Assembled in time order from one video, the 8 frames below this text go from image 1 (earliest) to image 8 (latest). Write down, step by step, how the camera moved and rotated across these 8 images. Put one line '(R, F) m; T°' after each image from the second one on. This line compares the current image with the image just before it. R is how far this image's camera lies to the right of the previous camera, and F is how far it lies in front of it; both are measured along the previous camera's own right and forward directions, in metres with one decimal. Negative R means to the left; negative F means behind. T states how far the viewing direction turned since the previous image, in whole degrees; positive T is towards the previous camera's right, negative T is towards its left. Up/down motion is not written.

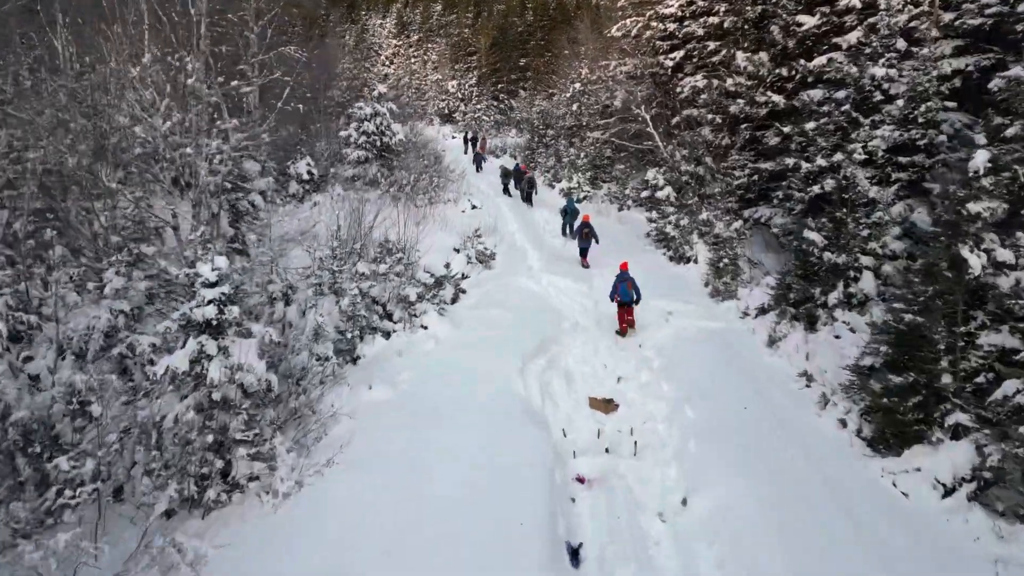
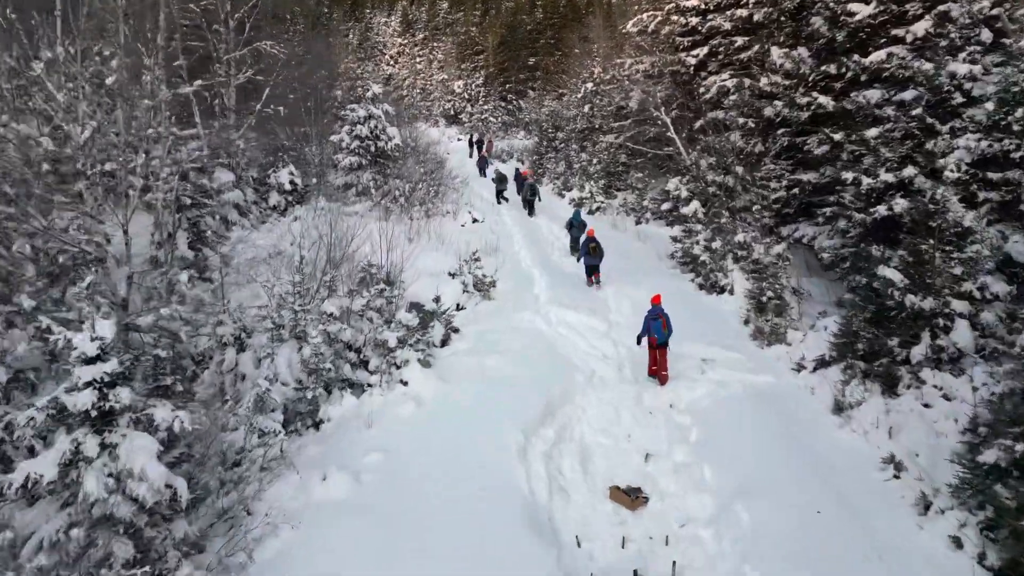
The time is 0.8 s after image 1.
(+0.1, +1.8) m; -1°
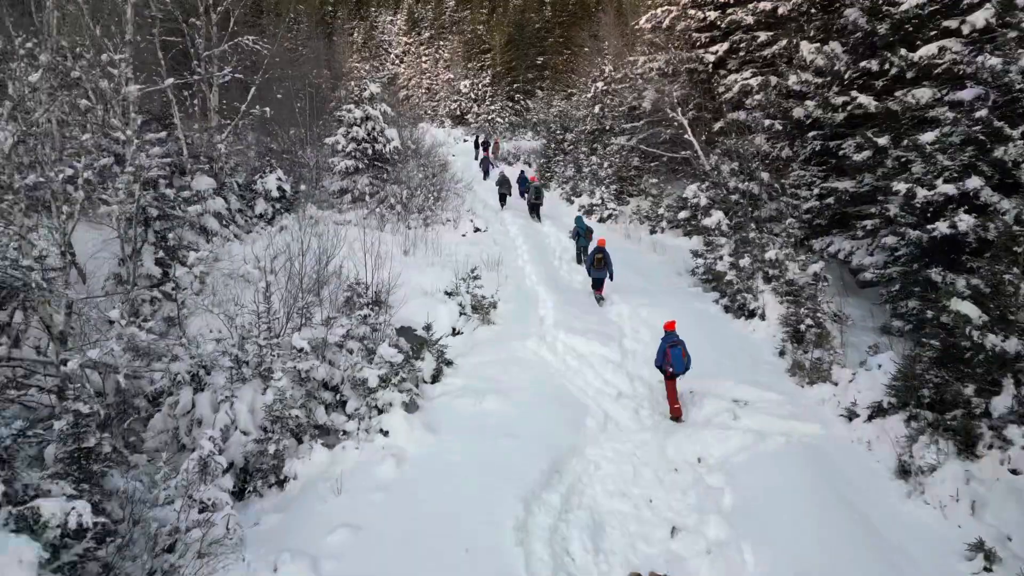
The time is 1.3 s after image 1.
(+0.1, +1.1) m; -1°
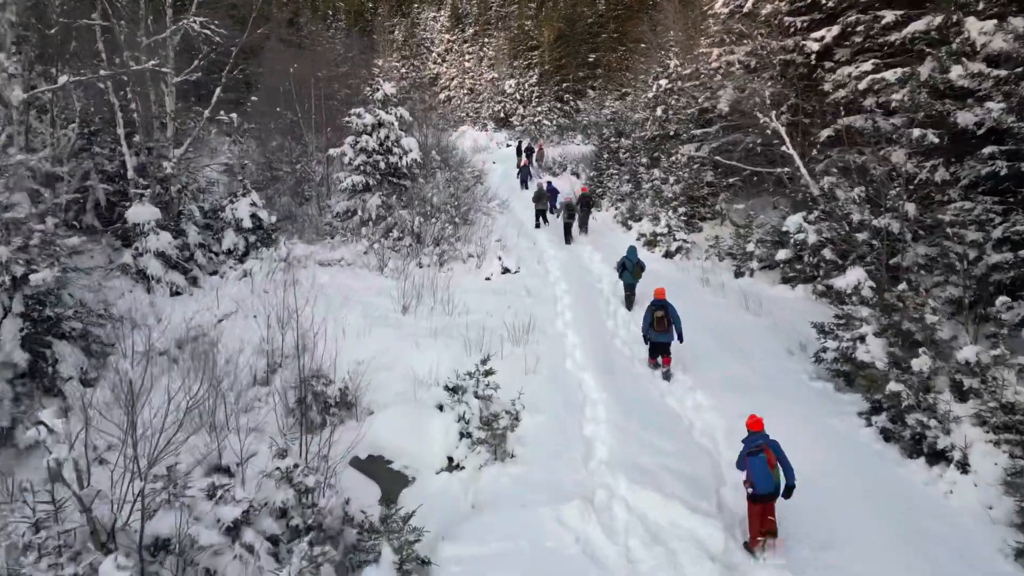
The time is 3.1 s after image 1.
(+0.1, +3.4) m; -4°
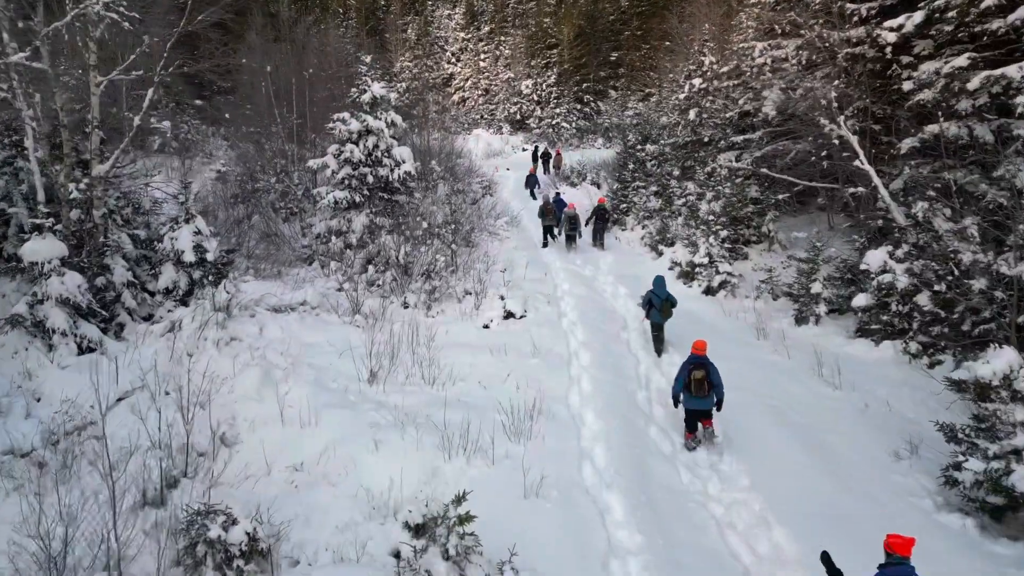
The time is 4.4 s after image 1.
(+0.2, +2.2) m; -2°
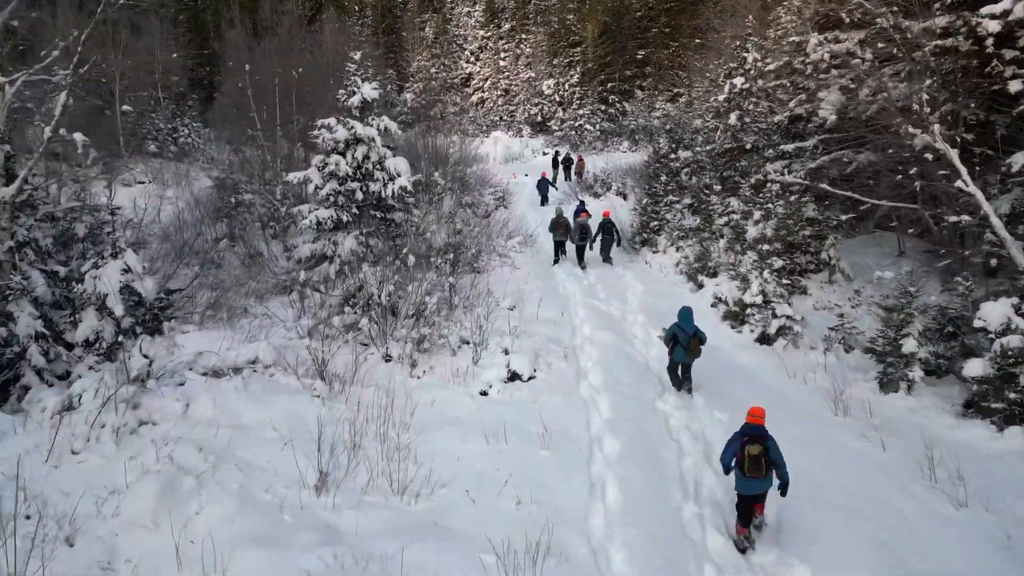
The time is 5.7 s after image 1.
(+0.2, +1.9) m; -2°
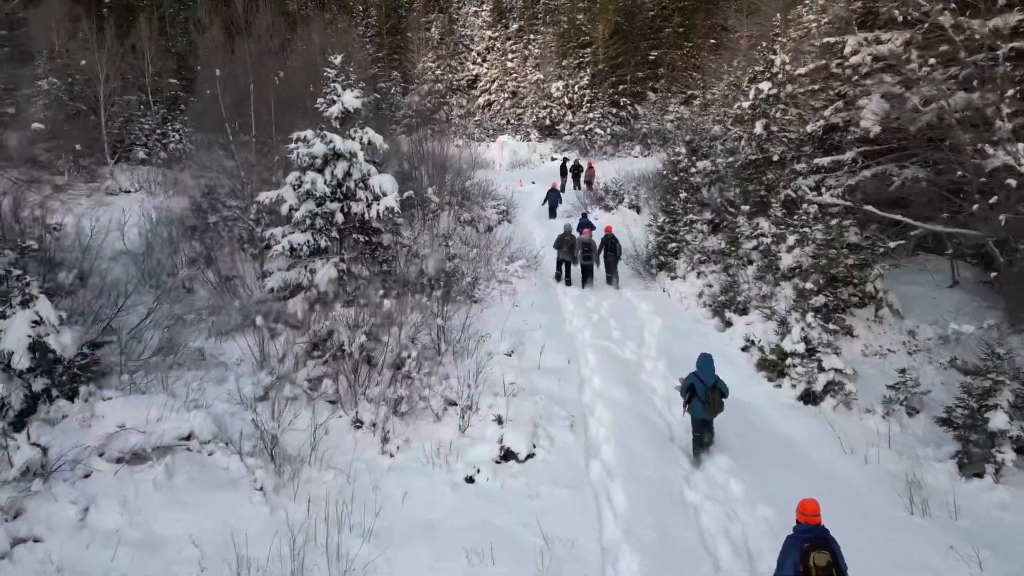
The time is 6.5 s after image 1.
(+0.1, +1.3) m; -1°
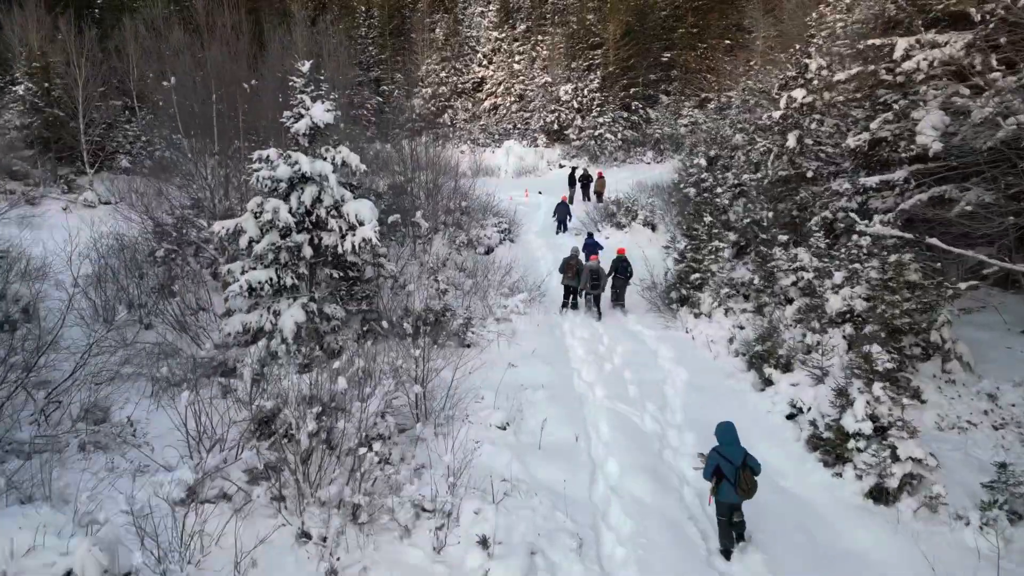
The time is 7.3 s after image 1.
(+0.1, +1.5) m; -1°
